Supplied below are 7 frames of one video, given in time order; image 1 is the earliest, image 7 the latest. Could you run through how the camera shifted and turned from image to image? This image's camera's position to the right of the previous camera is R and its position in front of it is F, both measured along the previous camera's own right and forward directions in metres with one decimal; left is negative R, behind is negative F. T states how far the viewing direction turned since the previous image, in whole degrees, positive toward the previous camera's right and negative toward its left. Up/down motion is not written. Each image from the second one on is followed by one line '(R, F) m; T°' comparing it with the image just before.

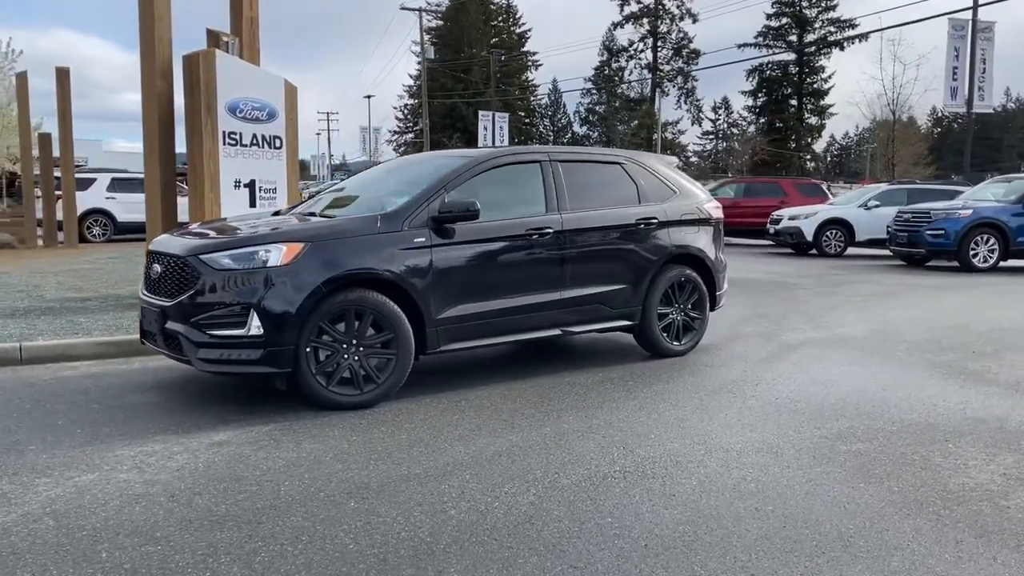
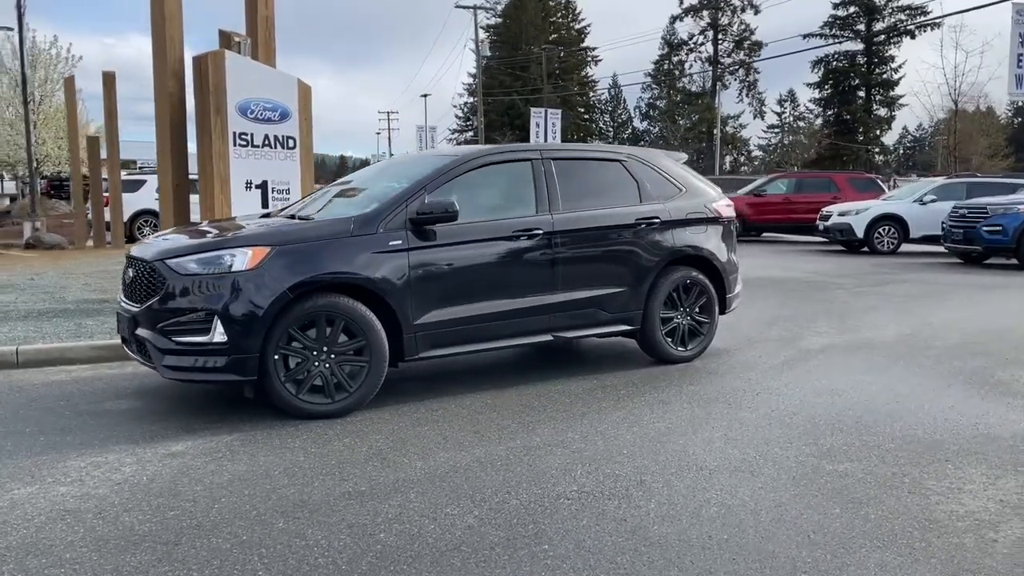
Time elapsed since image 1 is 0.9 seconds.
(+0.5, +0.3) m; -4°
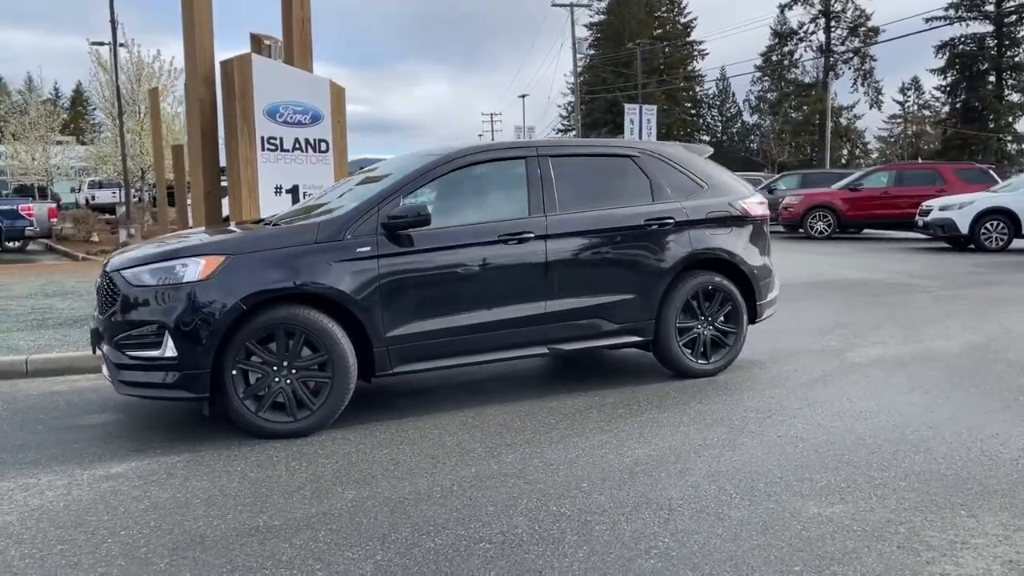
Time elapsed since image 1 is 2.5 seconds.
(+0.8, +0.5) m; -7°
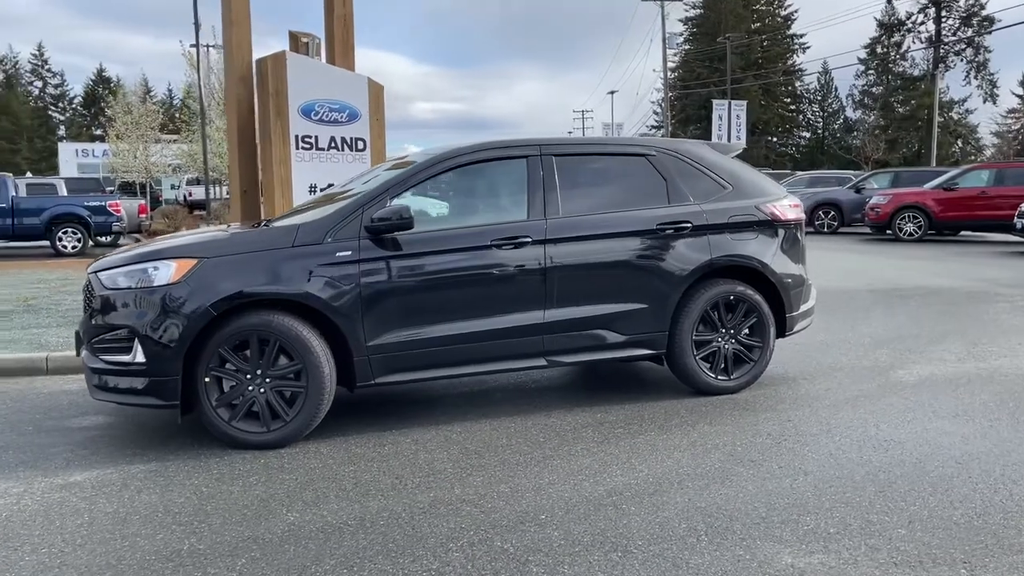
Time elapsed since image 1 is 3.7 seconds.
(+0.6, +0.4) m; -6°
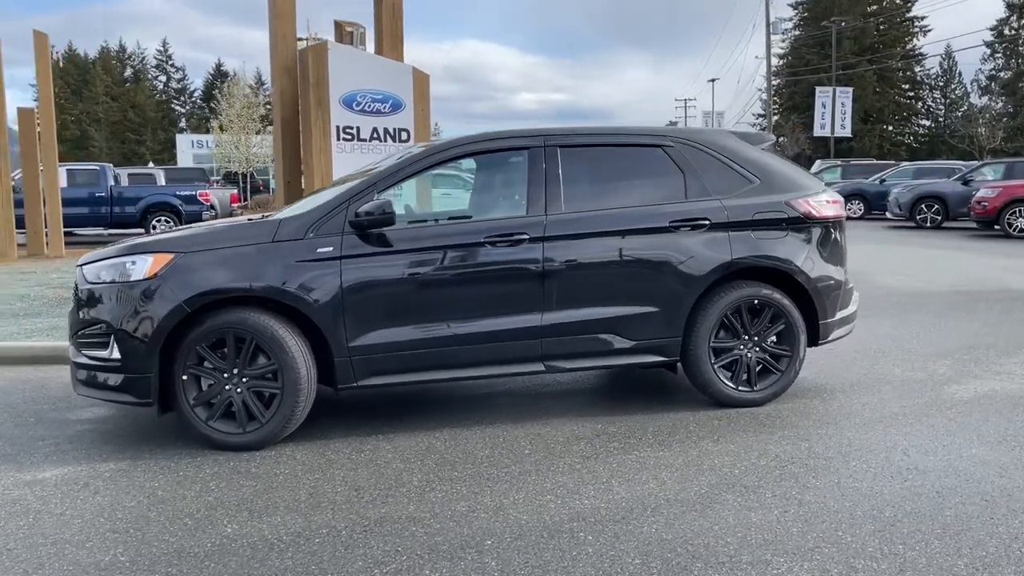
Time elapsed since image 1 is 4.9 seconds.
(+0.6, +0.4) m; -7°
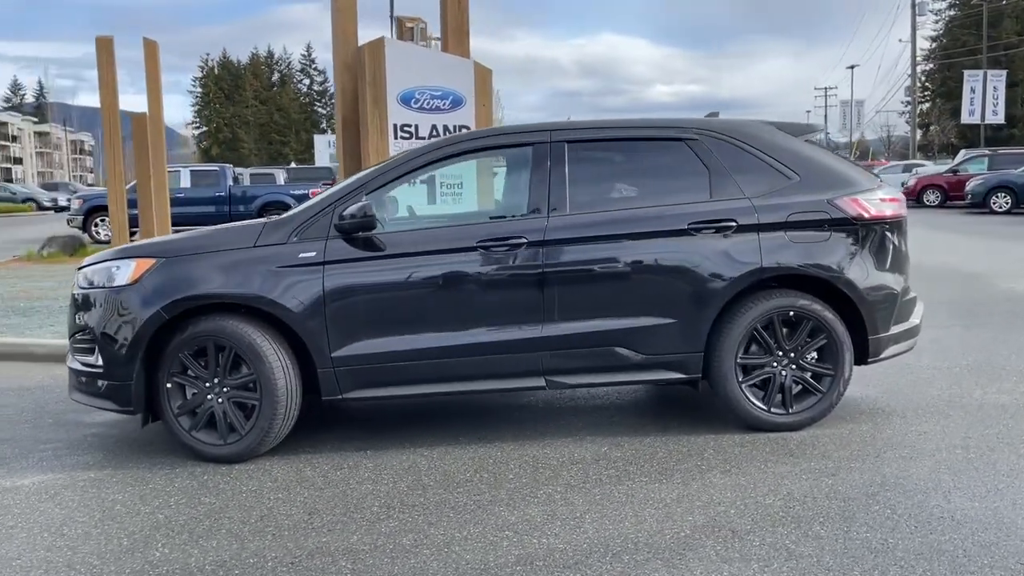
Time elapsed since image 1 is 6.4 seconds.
(+0.7, +0.4) m; -9°
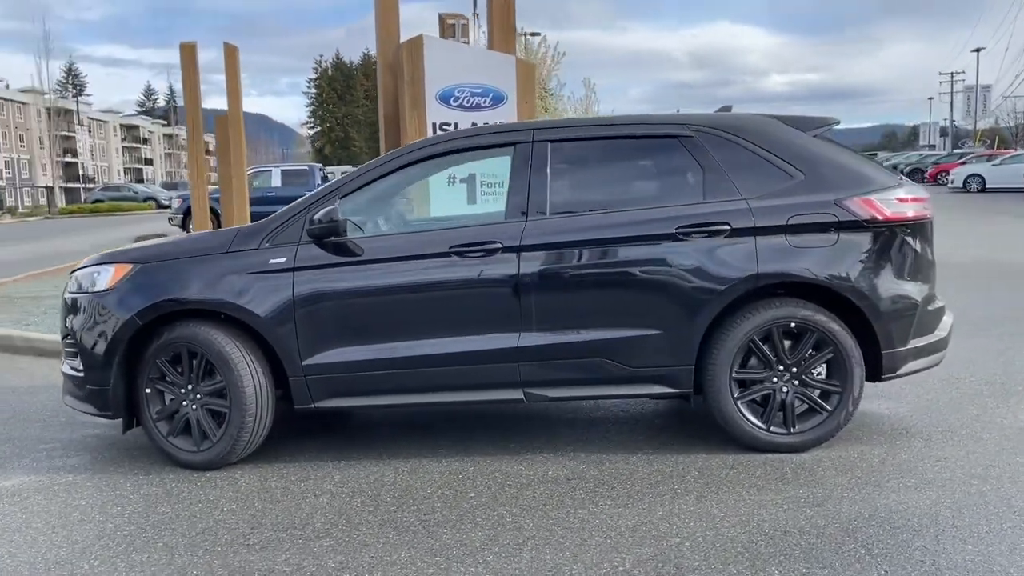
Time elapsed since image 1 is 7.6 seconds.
(+0.7, +0.3) m; -7°
